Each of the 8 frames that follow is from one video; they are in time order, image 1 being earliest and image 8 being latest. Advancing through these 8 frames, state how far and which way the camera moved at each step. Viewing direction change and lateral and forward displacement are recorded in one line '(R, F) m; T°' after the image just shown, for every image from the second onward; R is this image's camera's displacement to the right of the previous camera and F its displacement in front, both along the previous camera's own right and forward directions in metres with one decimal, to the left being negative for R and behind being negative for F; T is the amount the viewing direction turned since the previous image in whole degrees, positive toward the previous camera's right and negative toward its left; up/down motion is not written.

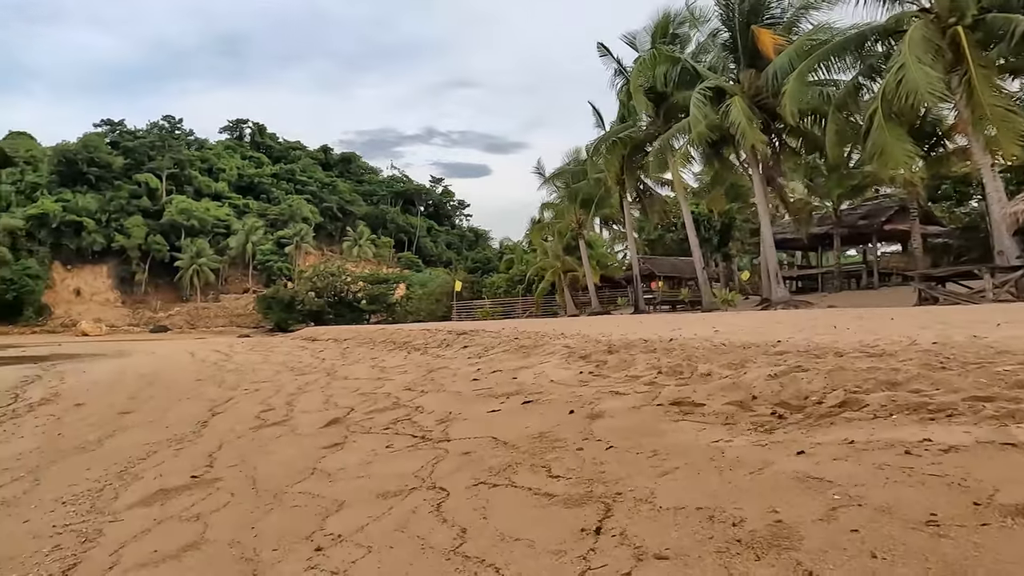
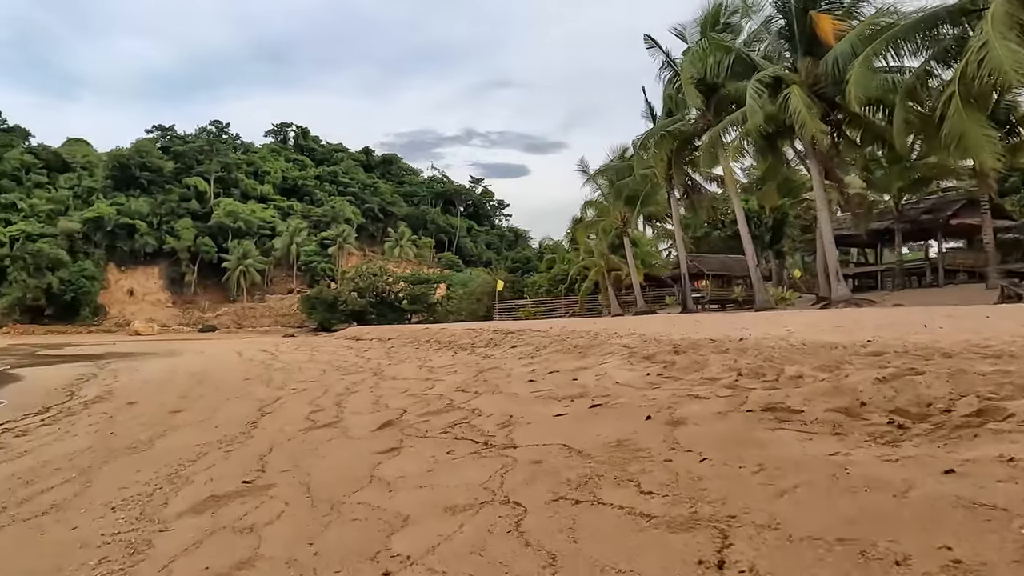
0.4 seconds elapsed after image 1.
(-0.2, +0.3) m; -3°
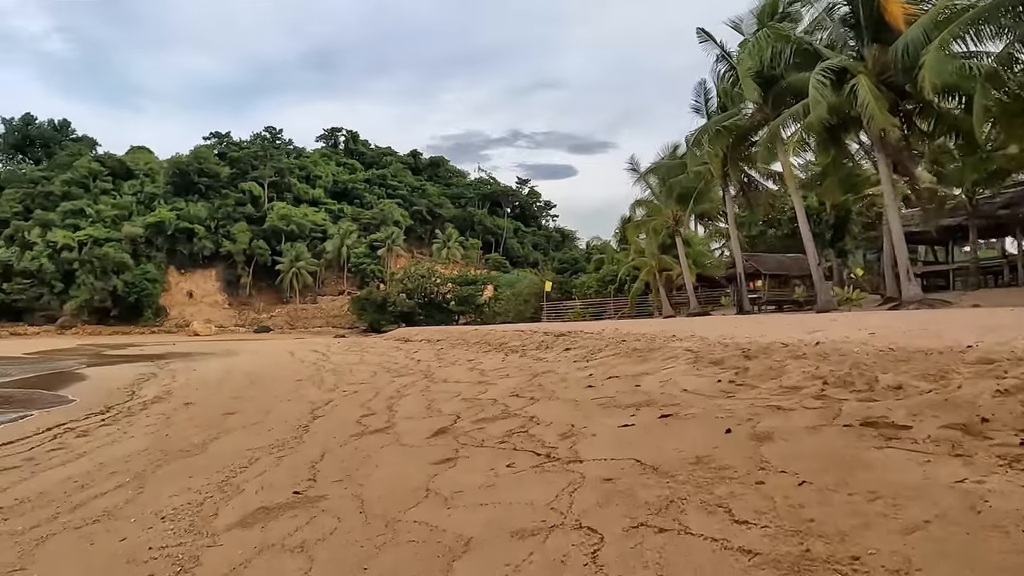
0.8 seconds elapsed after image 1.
(-0.1, +0.2) m; -4°
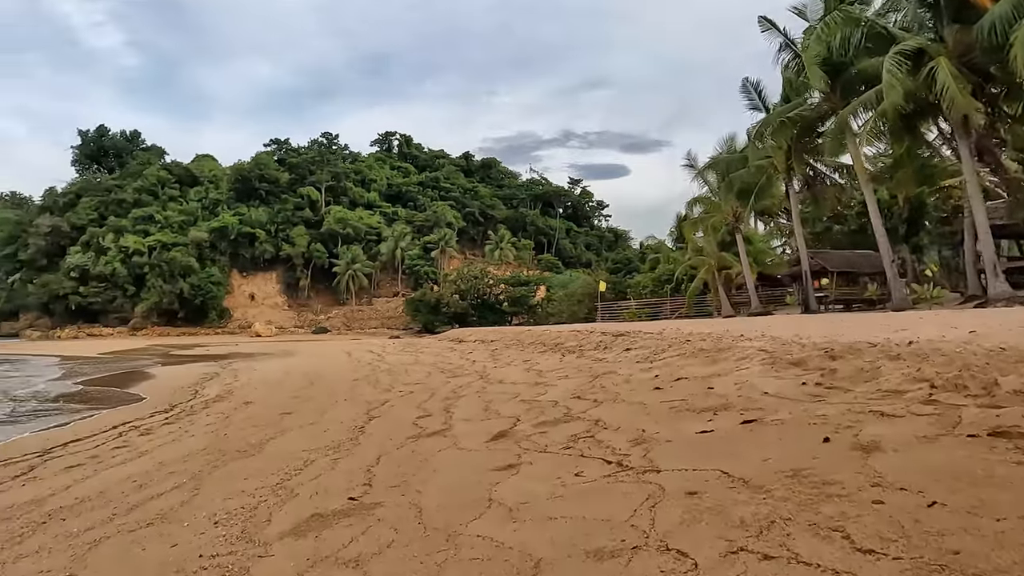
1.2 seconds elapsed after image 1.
(-0.1, +0.2) m; -5°
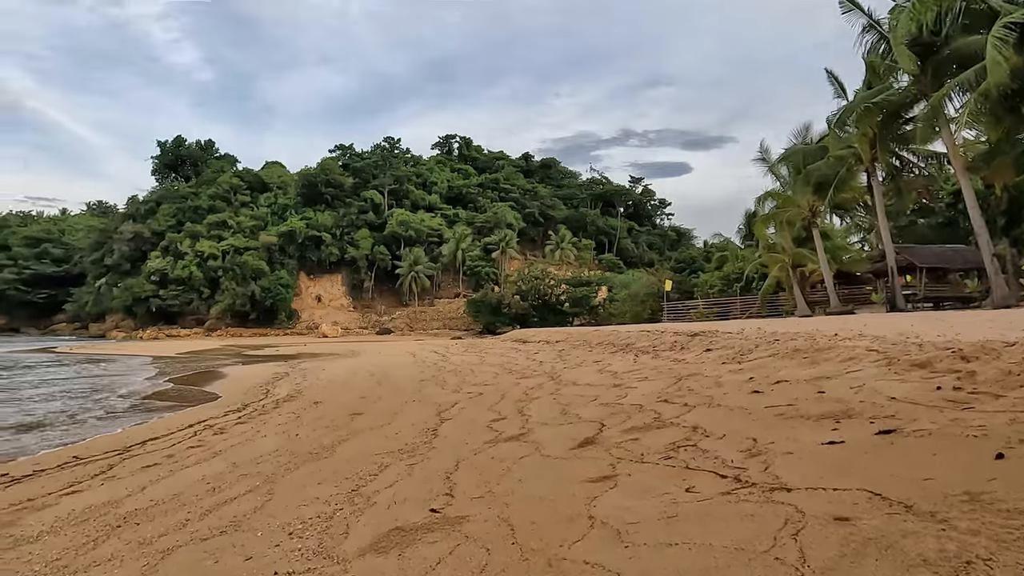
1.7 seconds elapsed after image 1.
(-0.2, +0.3) m; -5°
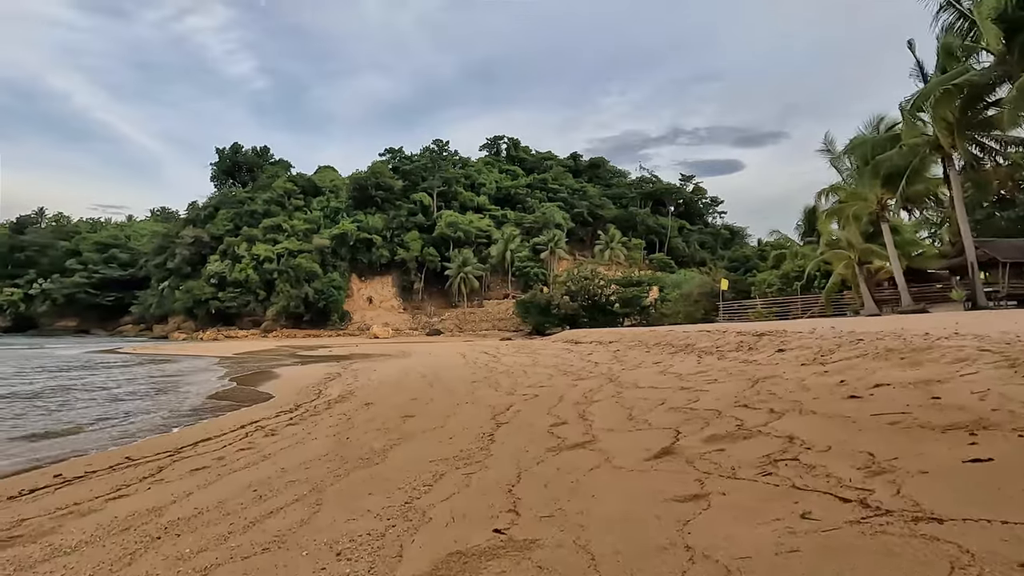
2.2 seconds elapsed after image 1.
(-0.1, +0.4) m; -4°
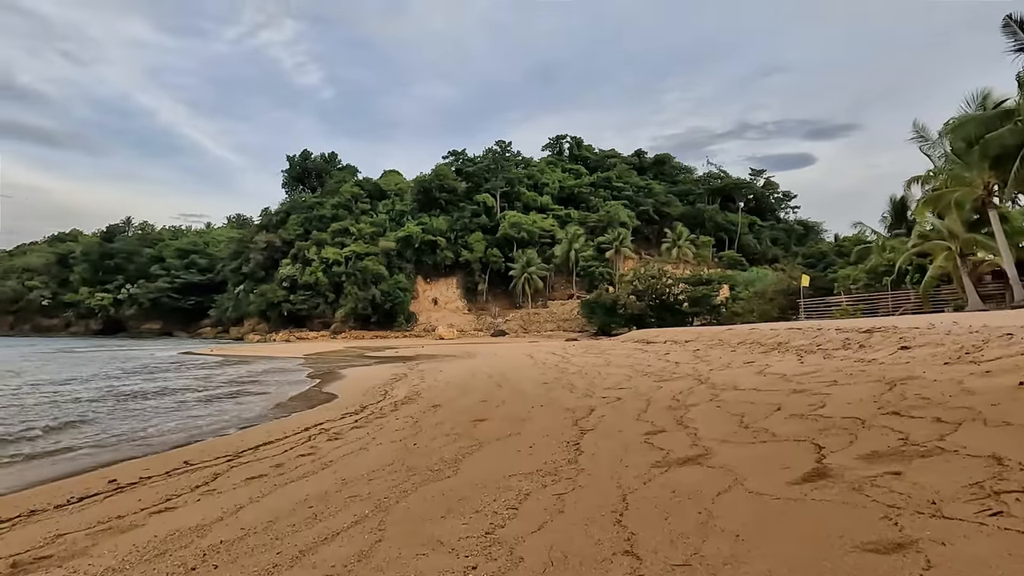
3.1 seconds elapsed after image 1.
(-0.2, +0.7) m; -5°
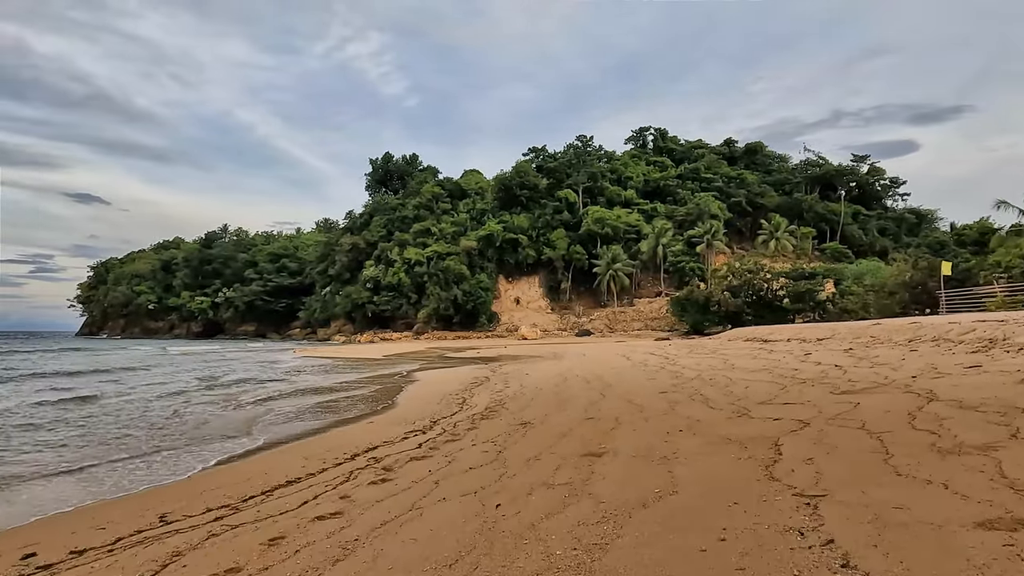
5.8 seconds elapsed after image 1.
(-0.3, +2.2) m; -7°
